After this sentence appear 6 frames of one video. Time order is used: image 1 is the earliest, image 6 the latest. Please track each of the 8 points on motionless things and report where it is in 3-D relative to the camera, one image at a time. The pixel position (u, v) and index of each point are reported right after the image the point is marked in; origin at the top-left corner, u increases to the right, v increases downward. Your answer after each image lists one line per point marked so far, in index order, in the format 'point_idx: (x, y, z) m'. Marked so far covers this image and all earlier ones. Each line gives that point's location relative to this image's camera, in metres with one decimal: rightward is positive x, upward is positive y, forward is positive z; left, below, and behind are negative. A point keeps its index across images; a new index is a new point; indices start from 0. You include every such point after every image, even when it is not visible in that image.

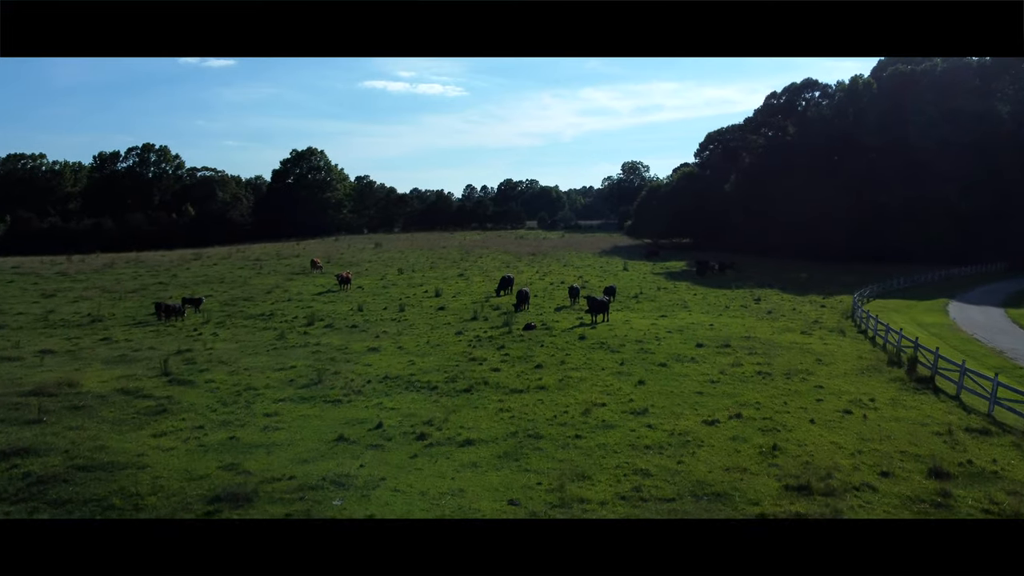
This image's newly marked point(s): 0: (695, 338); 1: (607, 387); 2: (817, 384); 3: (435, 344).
0: (+8.0, -2.2, +19.5) m
1: (+2.9, -3.1, +13.8) m
2: (+10.0, -3.2, +14.5) m
3: (-3.1, -2.3, +18.1) m
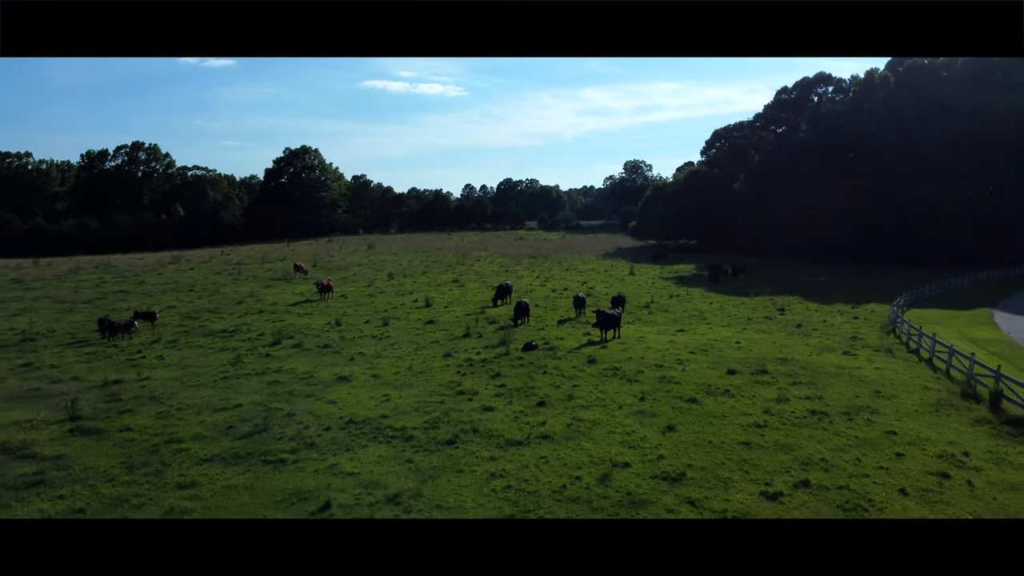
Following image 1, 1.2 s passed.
0: (+7.9, -2.8, +16.7) m
1: (+2.8, -3.6, +11.0) m
2: (+9.9, -3.7, +11.6) m
3: (-3.2, -2.9, +15.3) m
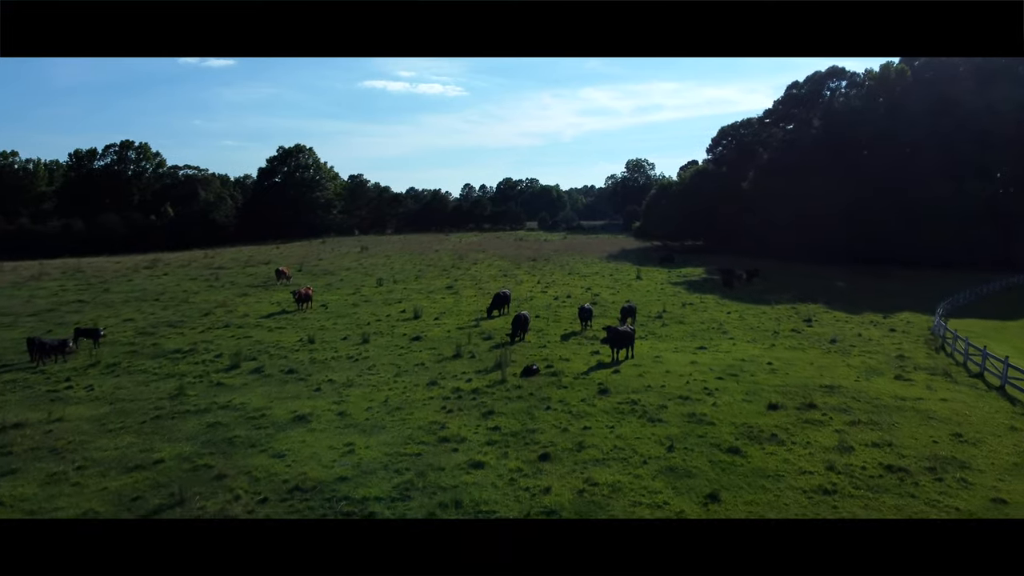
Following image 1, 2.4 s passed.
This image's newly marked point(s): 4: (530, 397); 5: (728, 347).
0: (+7.8, -3.3, +14.0) m
1: (+2.7, -4.1, +8.3) m
2: (+9.8, -4.2, +9.0) m
3: (-3.3, -3.4, +12.6) m
4: (+0.6, -3.3, +13.4) m
5: (+9.4, -2.6, +19.5) m
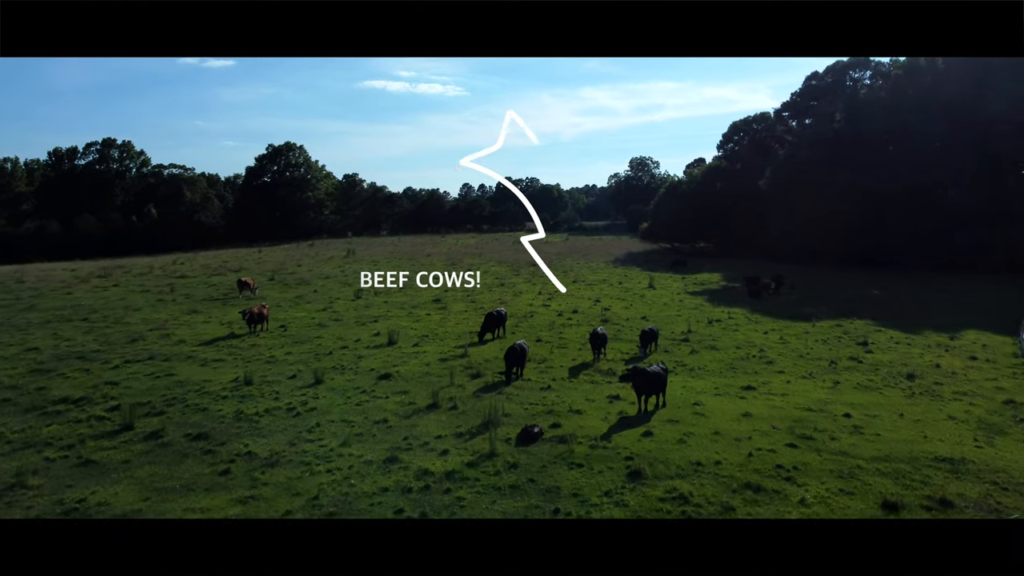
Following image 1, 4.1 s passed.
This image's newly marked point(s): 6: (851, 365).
0: (+7.7, -4.1, +9.8) m
1: (+2.5, -5.0, +4.1) m
2: (+9.6, -5.0, +4.7) m
3: (-3.5, -4.2, +8.4) m
4: (+0.4, -4.1, +9.2) m
5: (+9.3, -3.4, +15.2) m
6: (+13.8, -3.1, +18.0) m
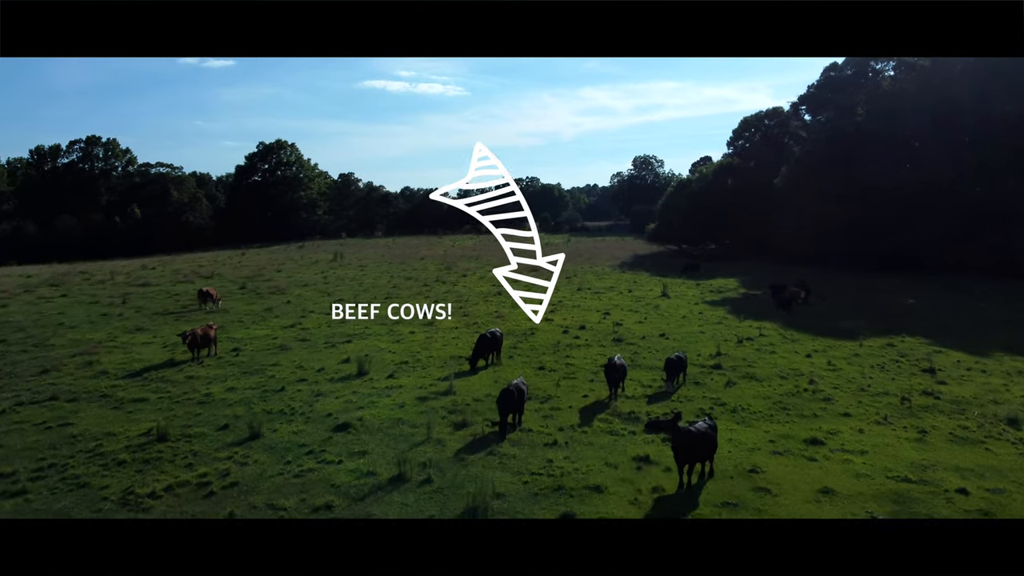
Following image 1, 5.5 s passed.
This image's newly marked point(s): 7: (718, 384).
0: (+7.5, -4.7, +6.3) m
1: (+2.4, -5.6, +0.6) m
2: (+9.4, -5.7, +1.2) m
3: (-3.6, -4.9, +4.9) m
4: (+0.2, -4.8, +5.7) m
5: (+9.1, -4.1, +11.7) m
6: (+13.7, -3.7, +14.5) m
7: (+7.4, -3.3, +15.8) m
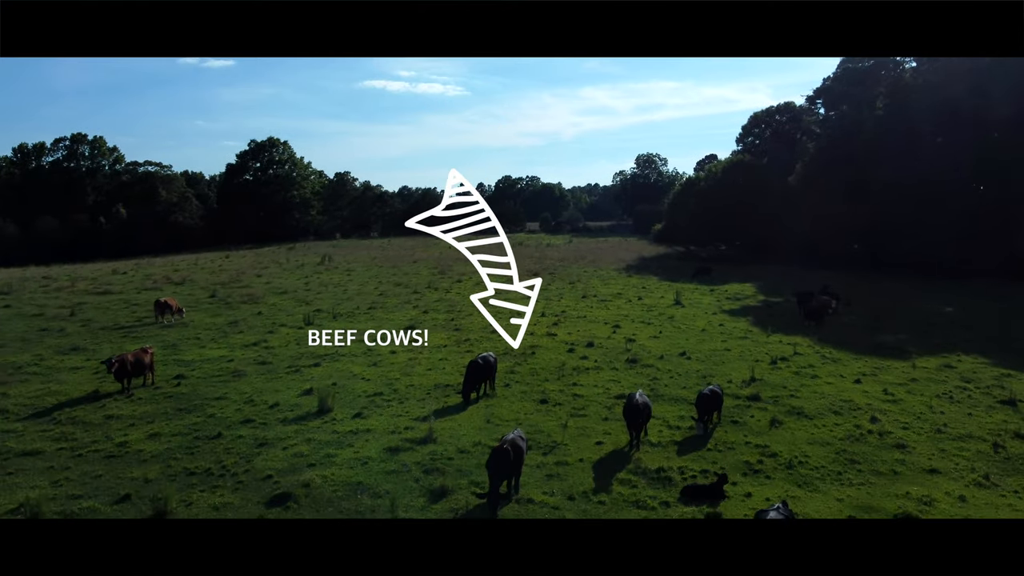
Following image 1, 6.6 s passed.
0: (+7.4, -5.3, +3.4) m
1: (+2.3, -6.1, -2.4) m
2: (+9.3, -6.2, -1.7) m
3: (-3.7, -5.4, +2.0) m
4: (+0.1, -5.3, +2.8) m
5: (+9.0, -4.6, +8.8) m
6: (+13.6, -4.2, +11.6) m
7: (+7.3, -3.9, +12.9) m
